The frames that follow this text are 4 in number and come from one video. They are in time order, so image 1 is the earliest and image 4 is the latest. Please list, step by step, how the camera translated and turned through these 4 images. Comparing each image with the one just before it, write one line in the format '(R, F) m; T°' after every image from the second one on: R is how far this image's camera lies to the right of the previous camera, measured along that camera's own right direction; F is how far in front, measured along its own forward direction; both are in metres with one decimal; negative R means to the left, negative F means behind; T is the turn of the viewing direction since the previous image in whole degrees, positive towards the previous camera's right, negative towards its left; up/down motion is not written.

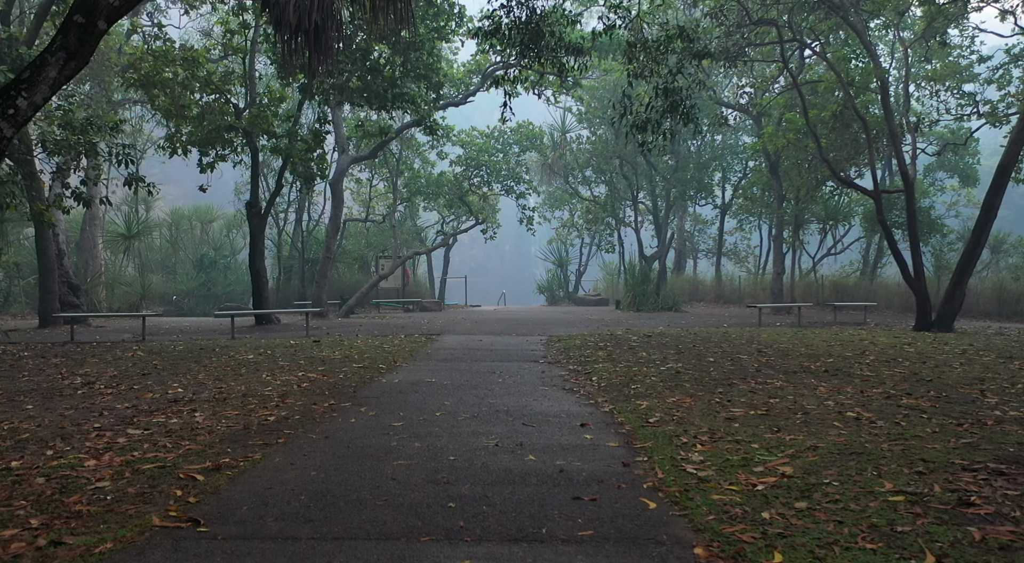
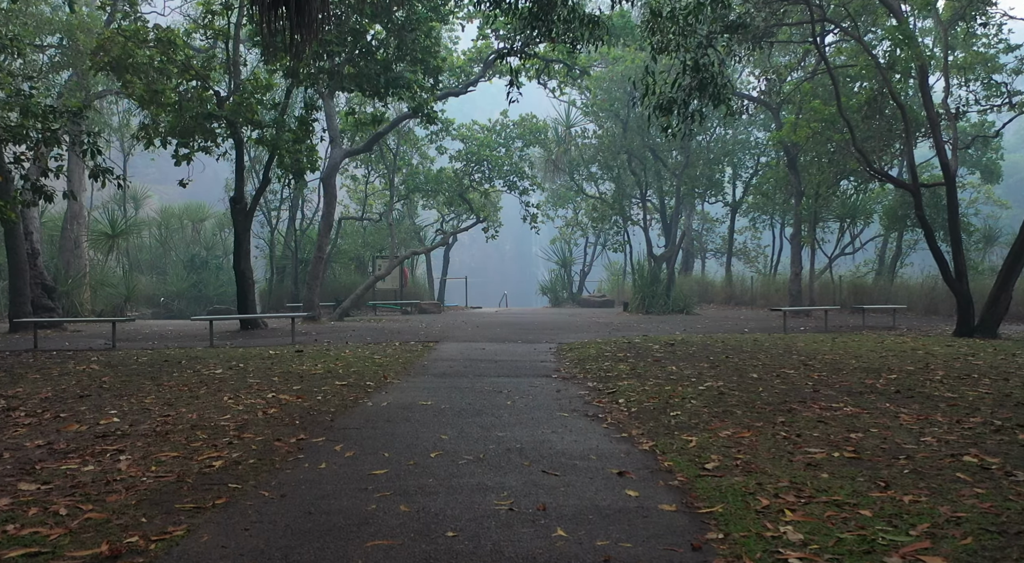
(-0.1, +1.2) m; 0°
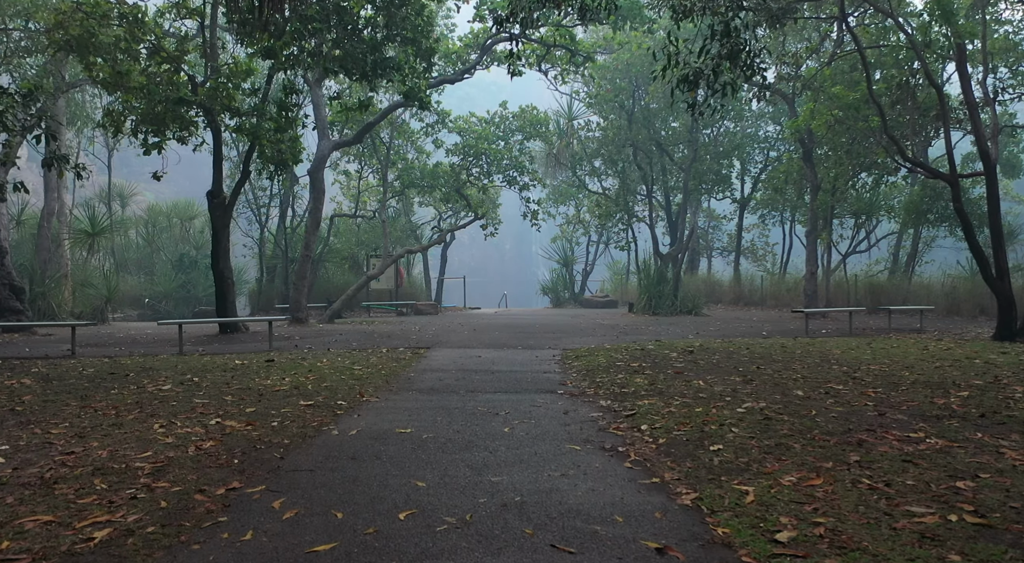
(0.0, +1.2) m; 0°
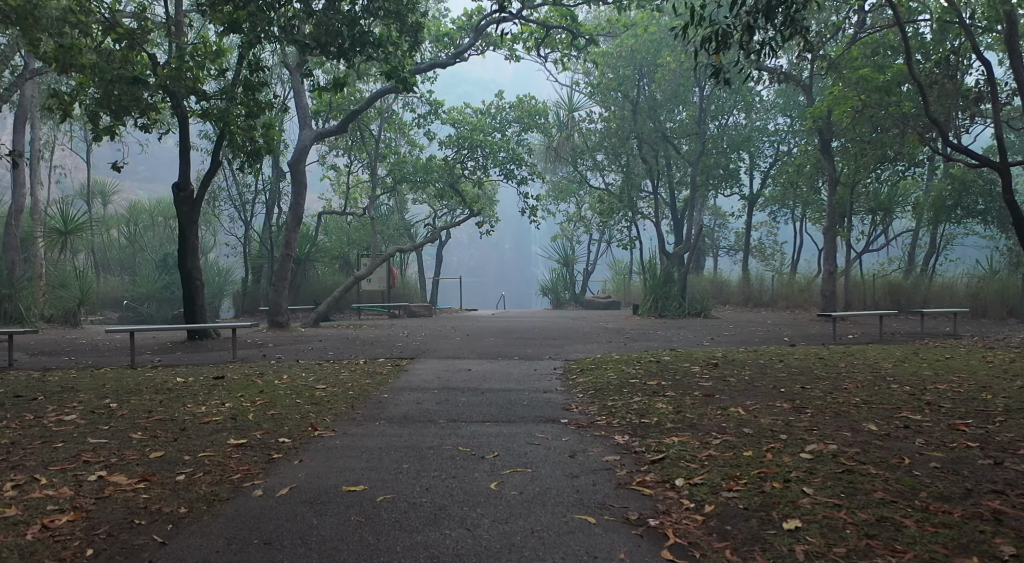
(+0.1, +1.3) m; 0°
